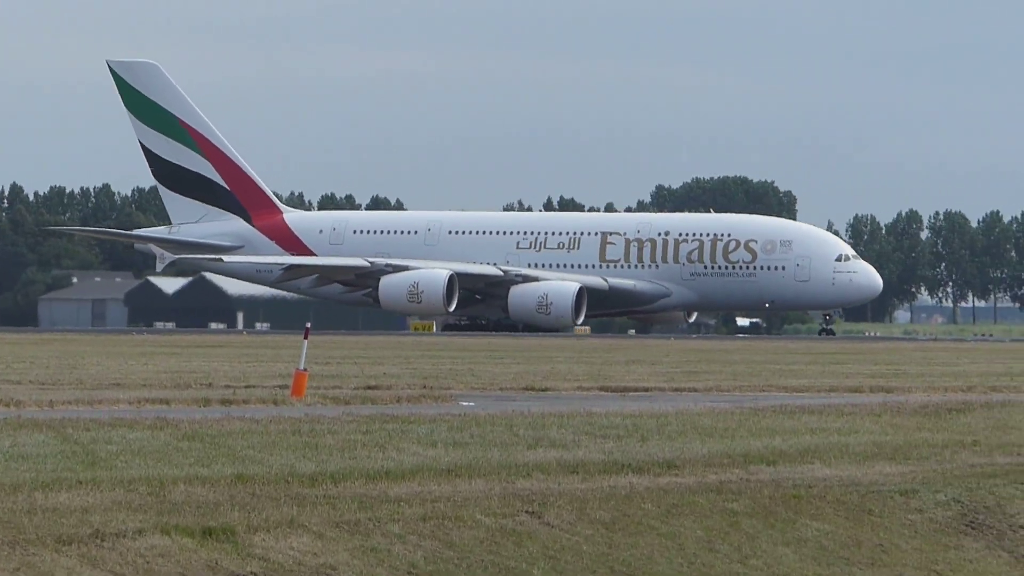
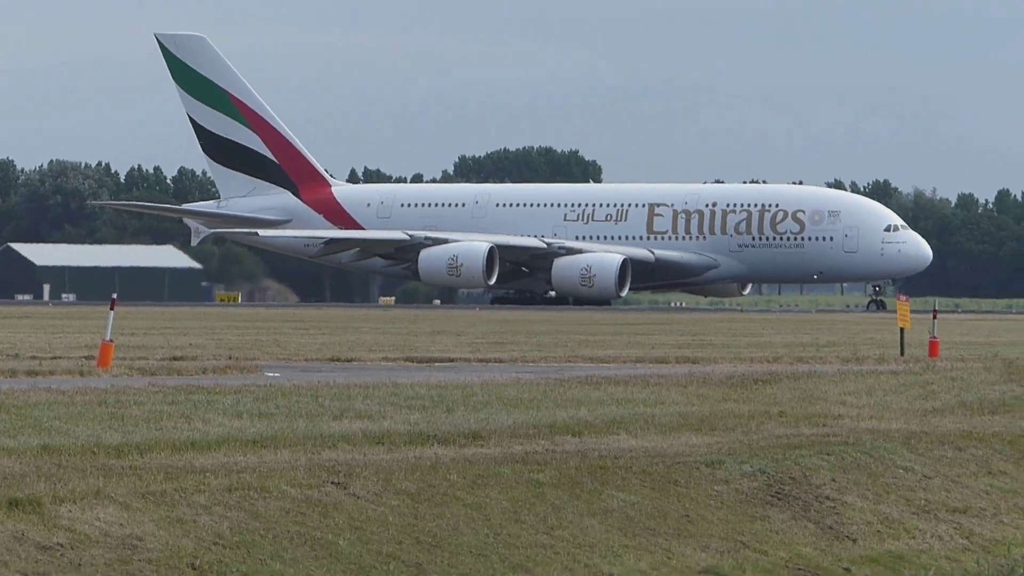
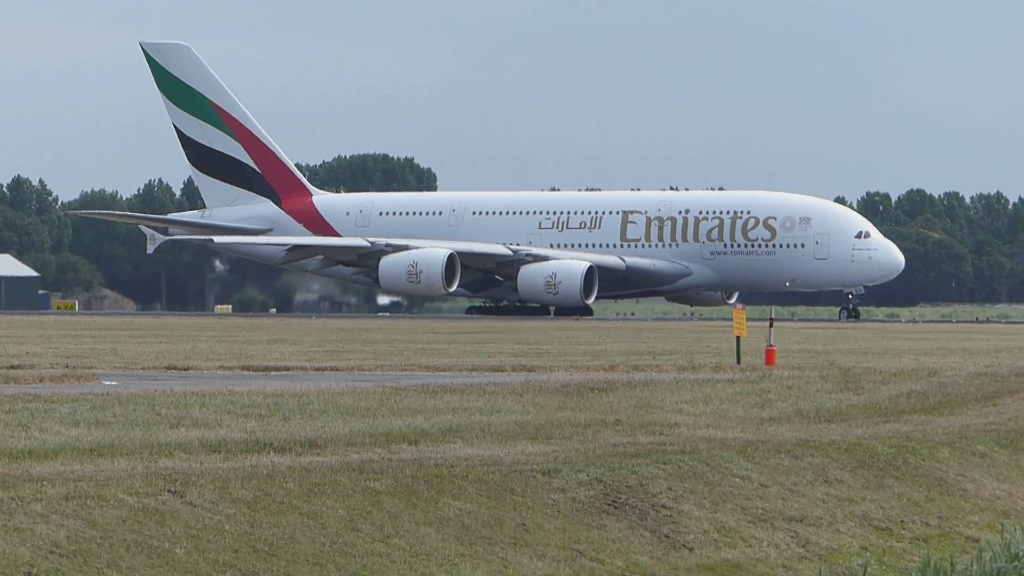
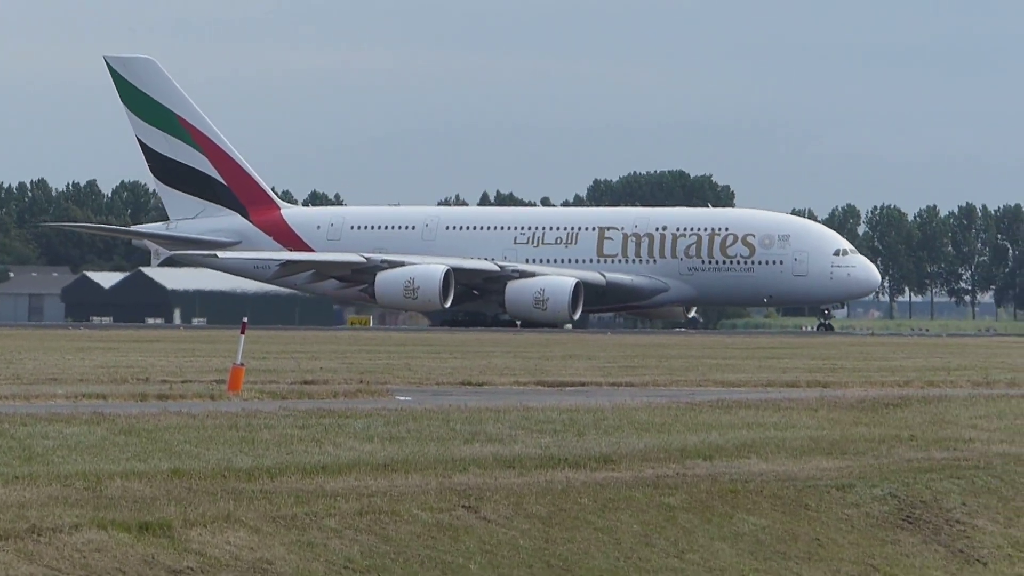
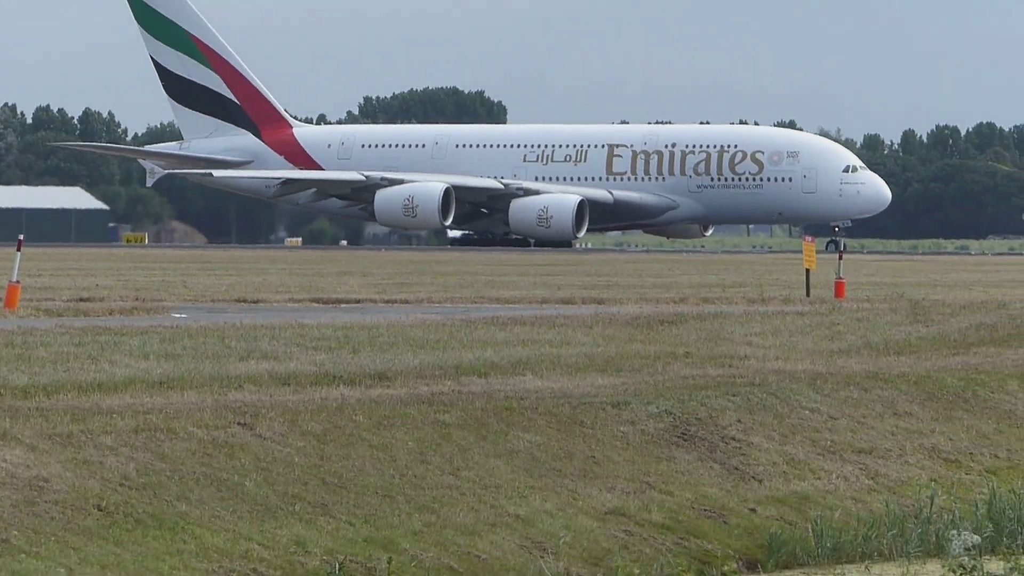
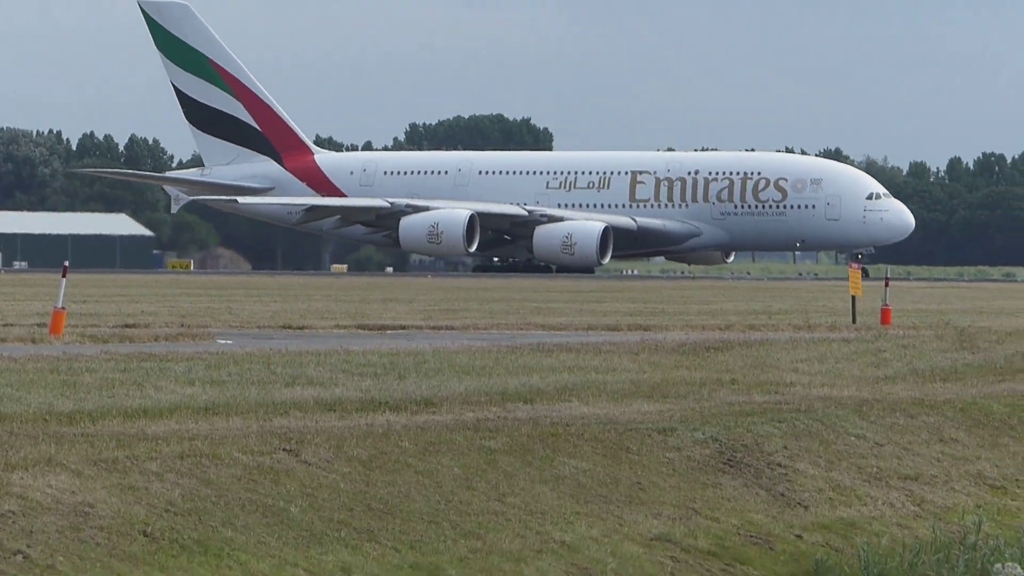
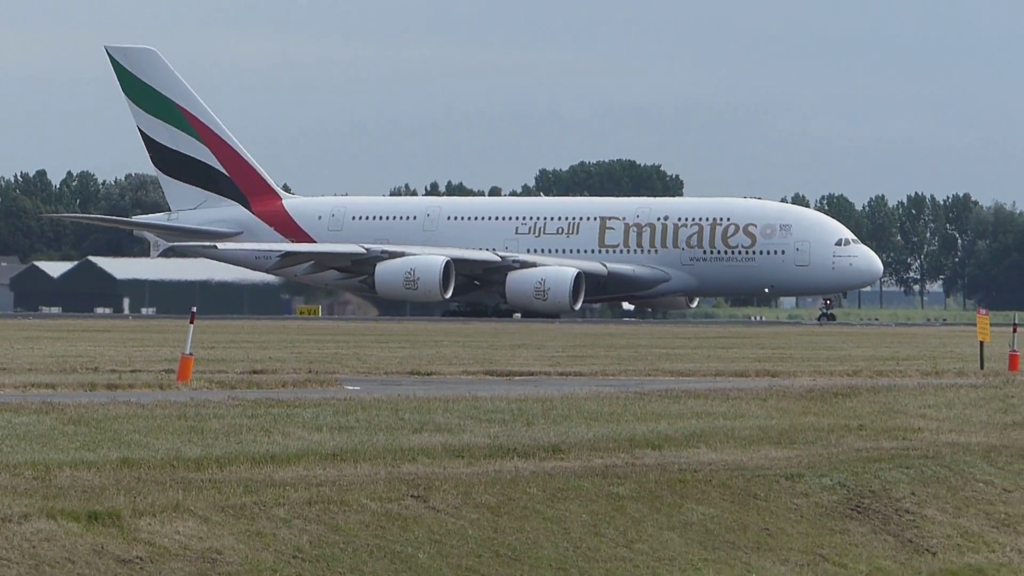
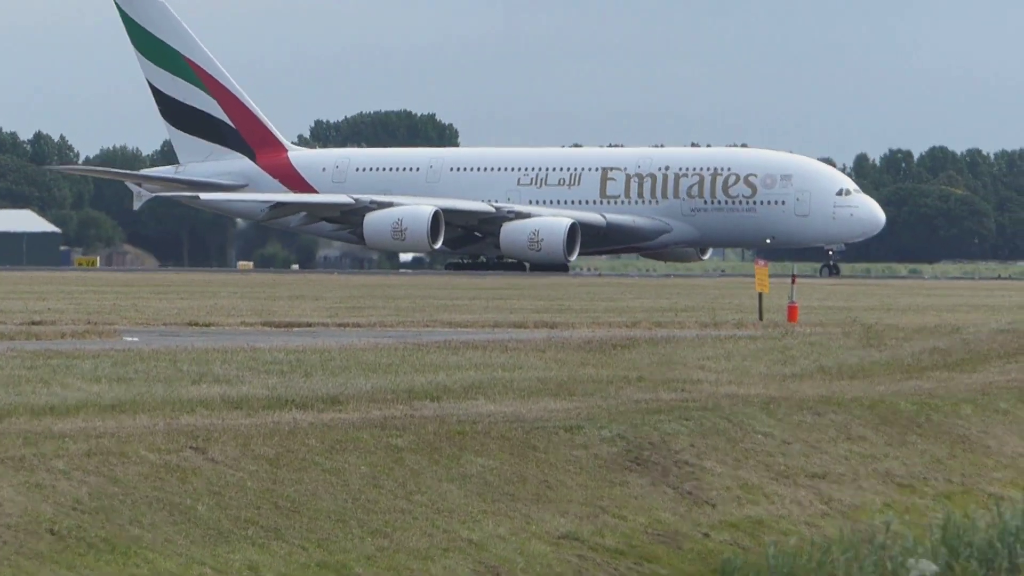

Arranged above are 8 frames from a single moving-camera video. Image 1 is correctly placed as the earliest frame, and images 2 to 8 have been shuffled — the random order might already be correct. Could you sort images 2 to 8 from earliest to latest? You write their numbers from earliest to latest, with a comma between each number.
4, 7, 2, 6, 5, 8, 3
